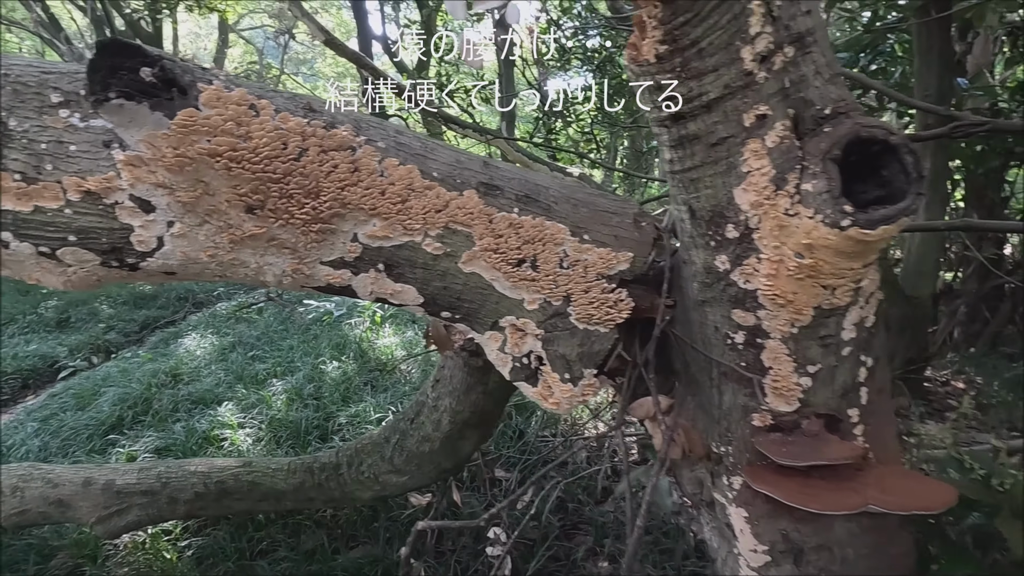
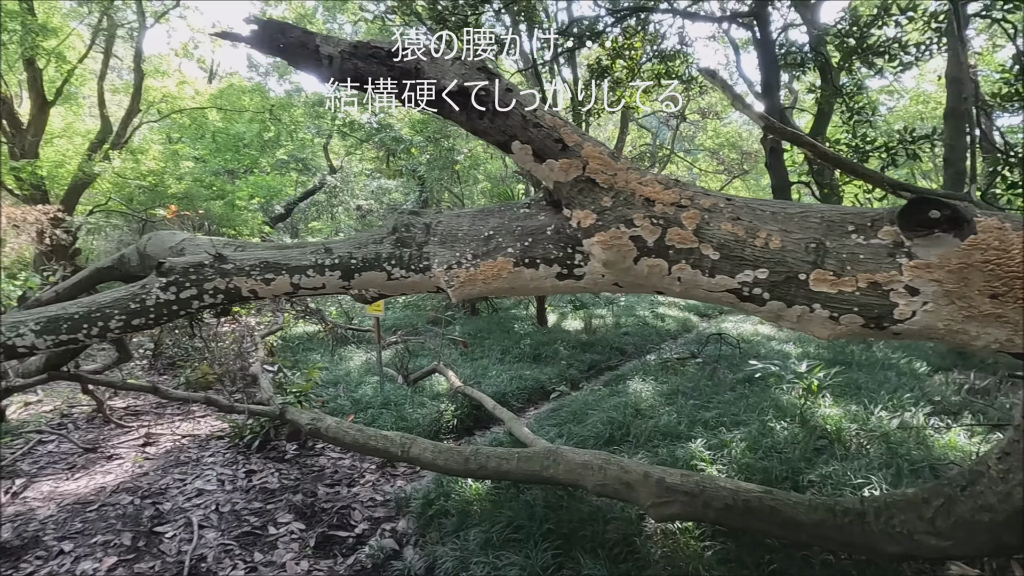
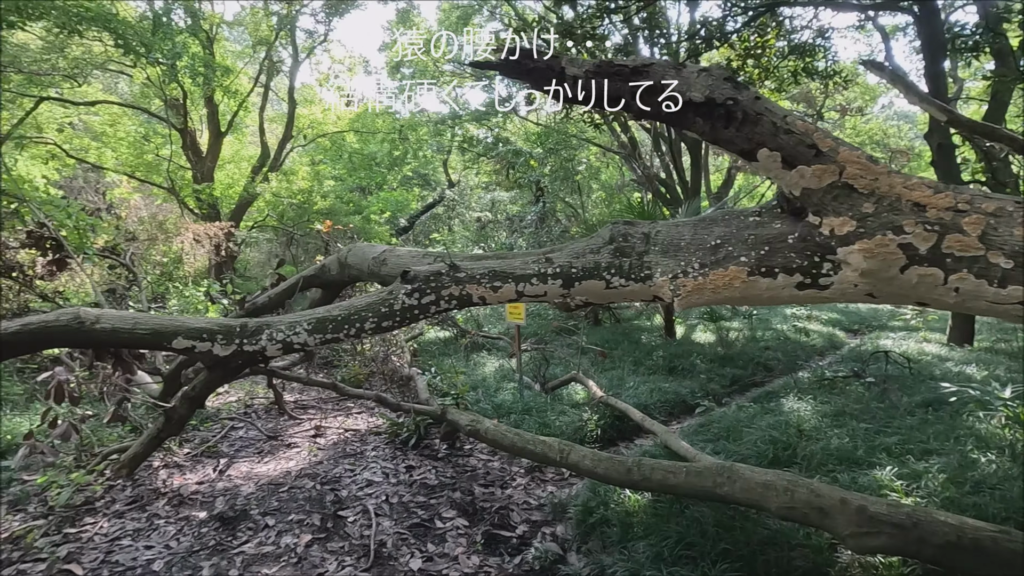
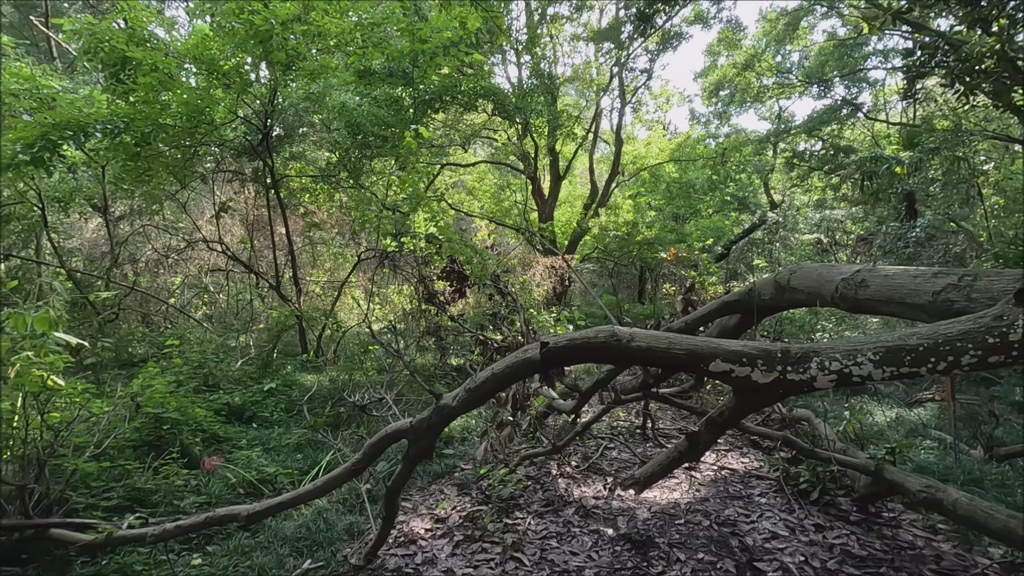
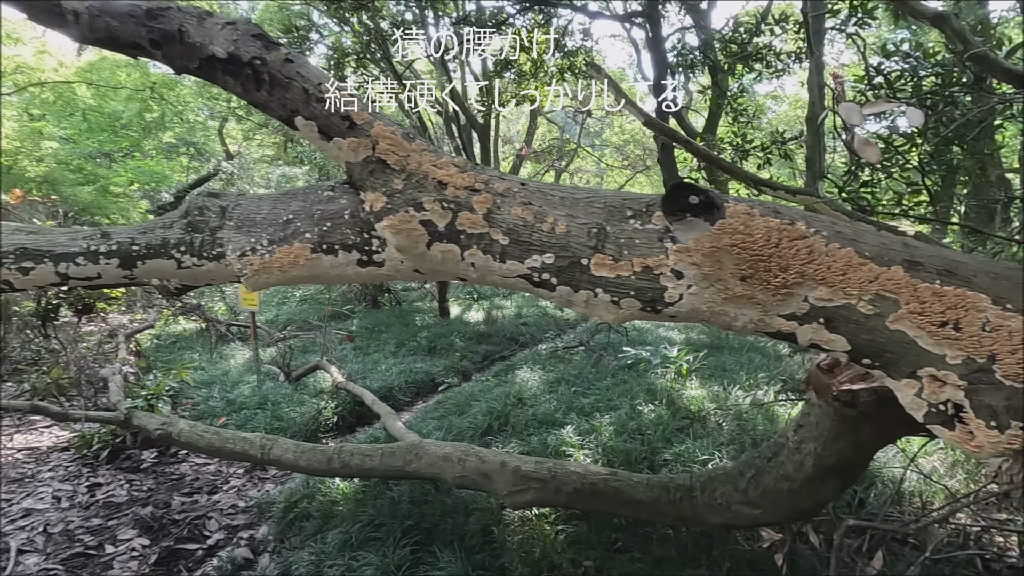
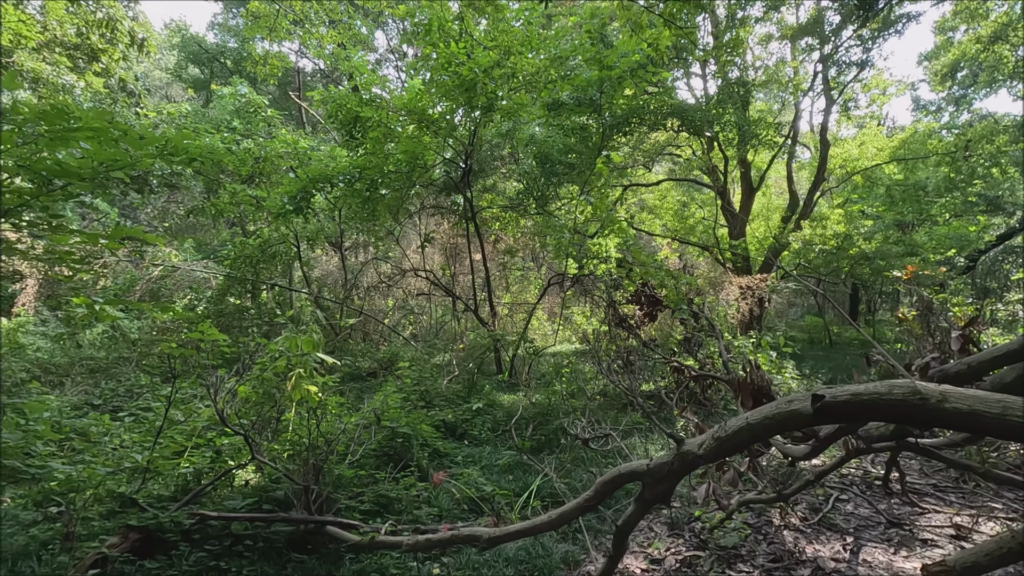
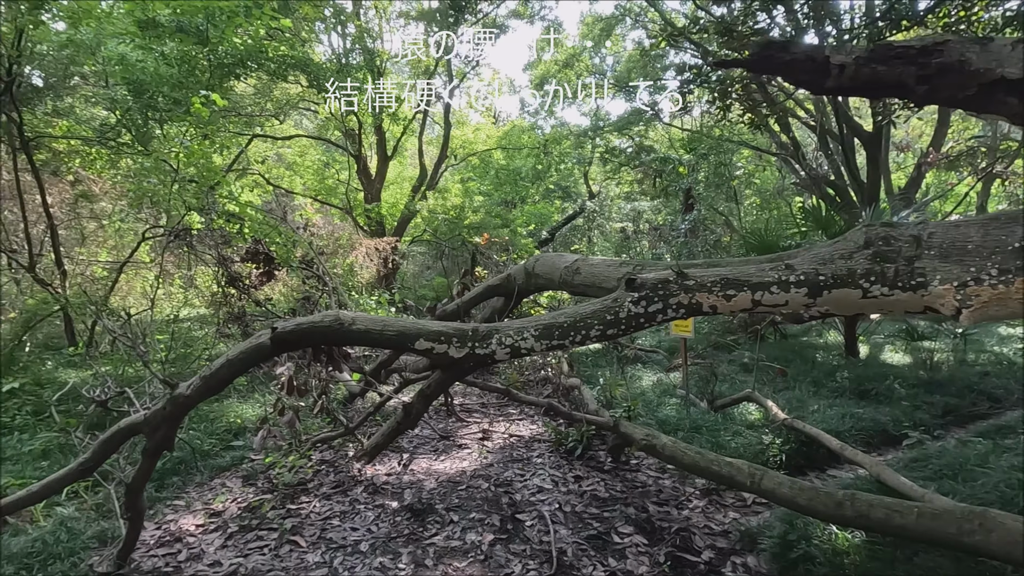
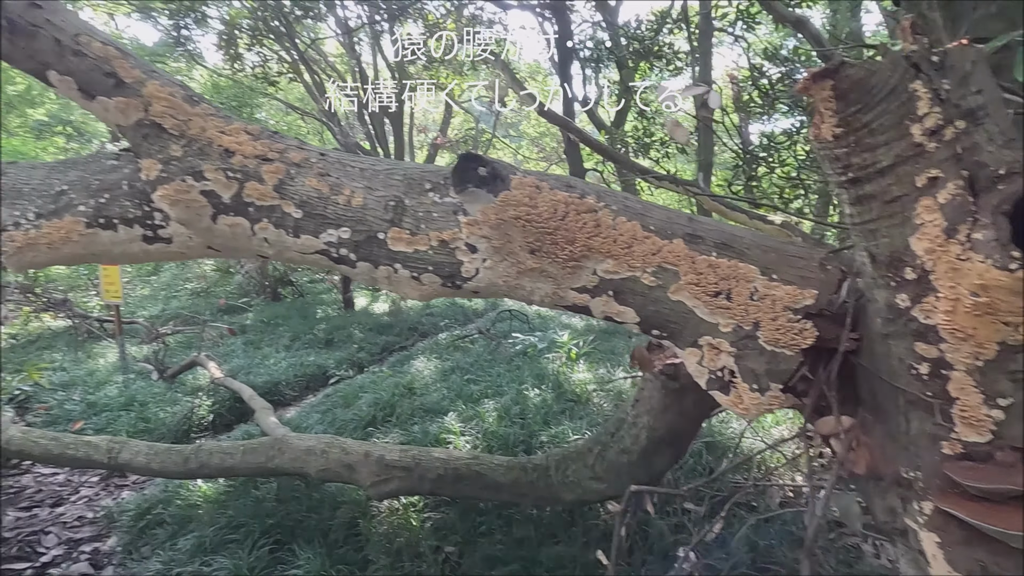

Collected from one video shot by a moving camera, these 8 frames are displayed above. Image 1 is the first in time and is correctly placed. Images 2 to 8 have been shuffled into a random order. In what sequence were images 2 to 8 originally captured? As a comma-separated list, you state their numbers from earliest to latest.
8, 5, 2, 3, 7, 4, 6
